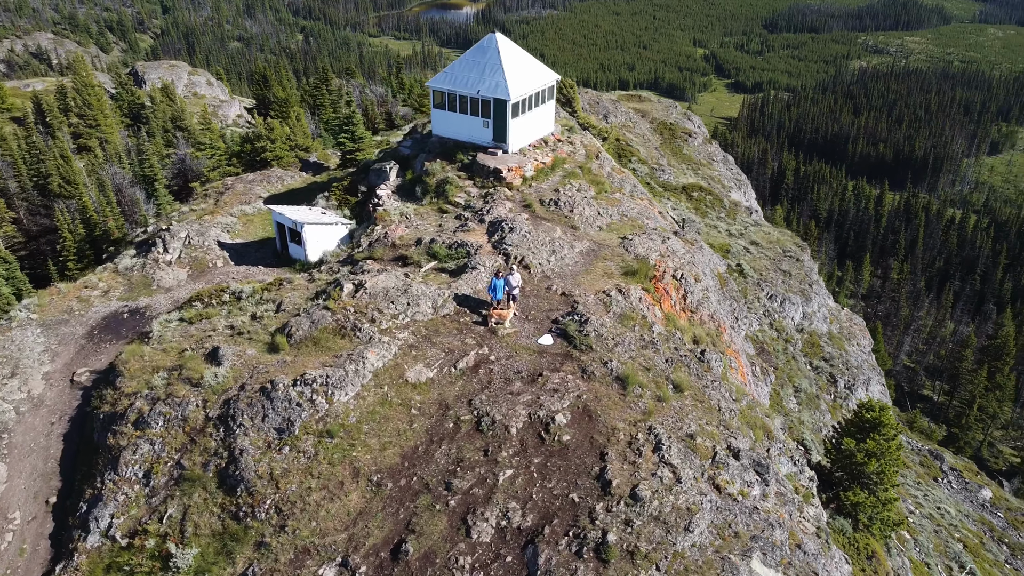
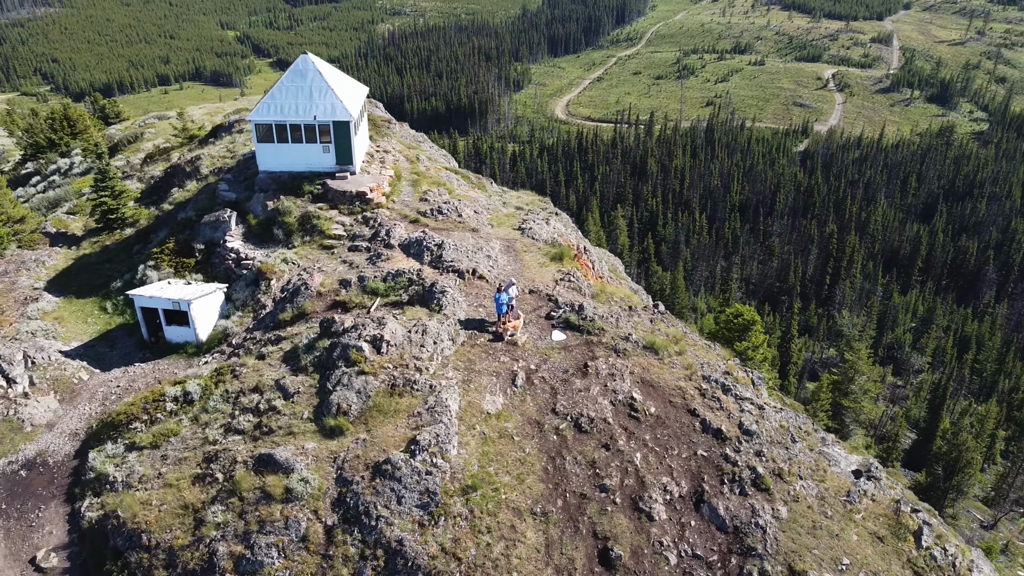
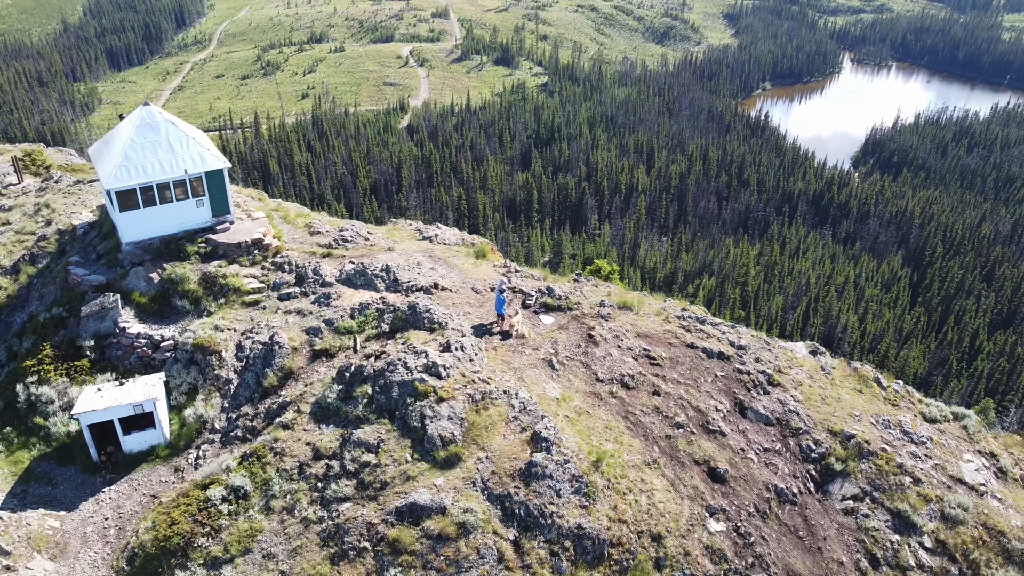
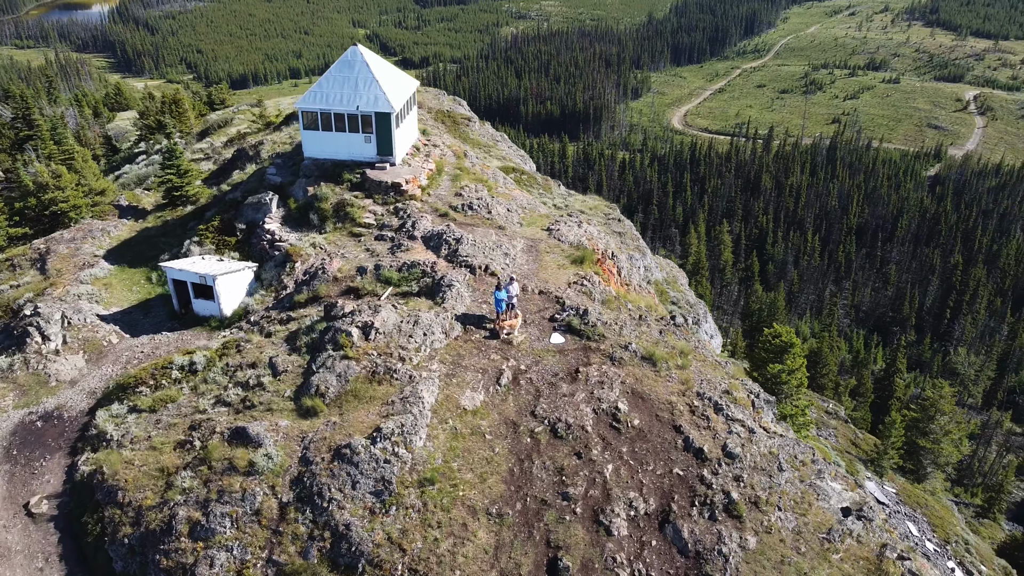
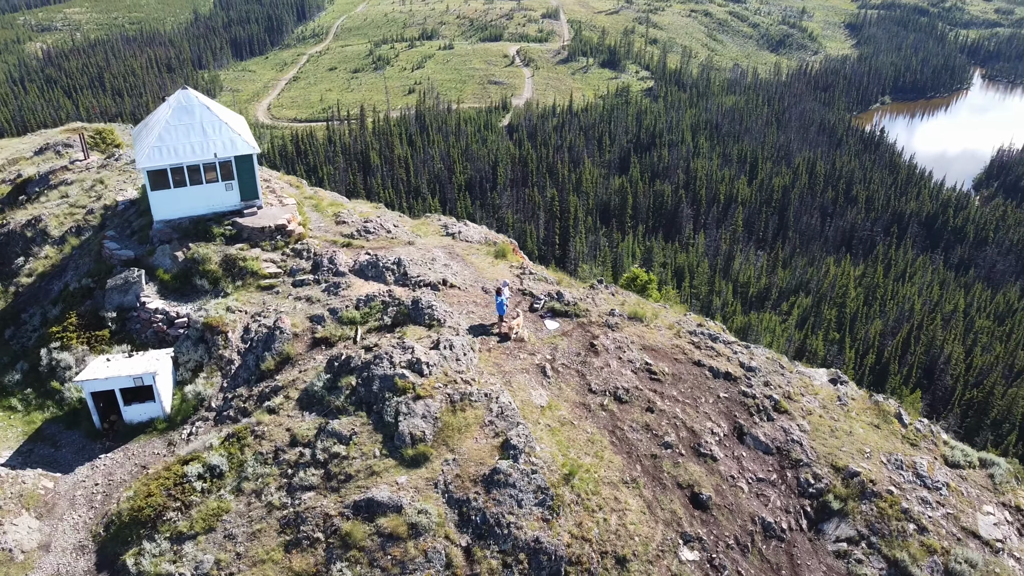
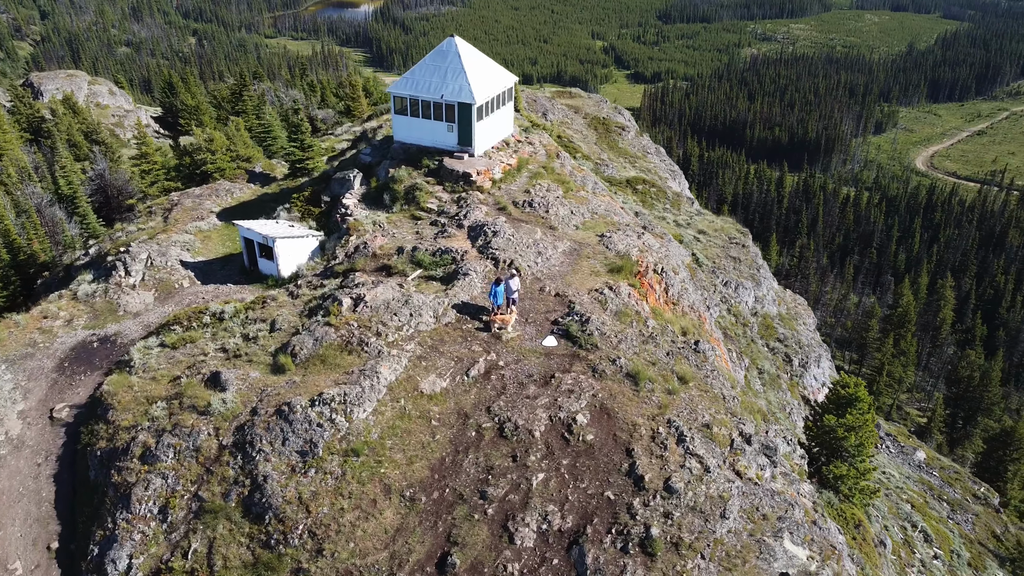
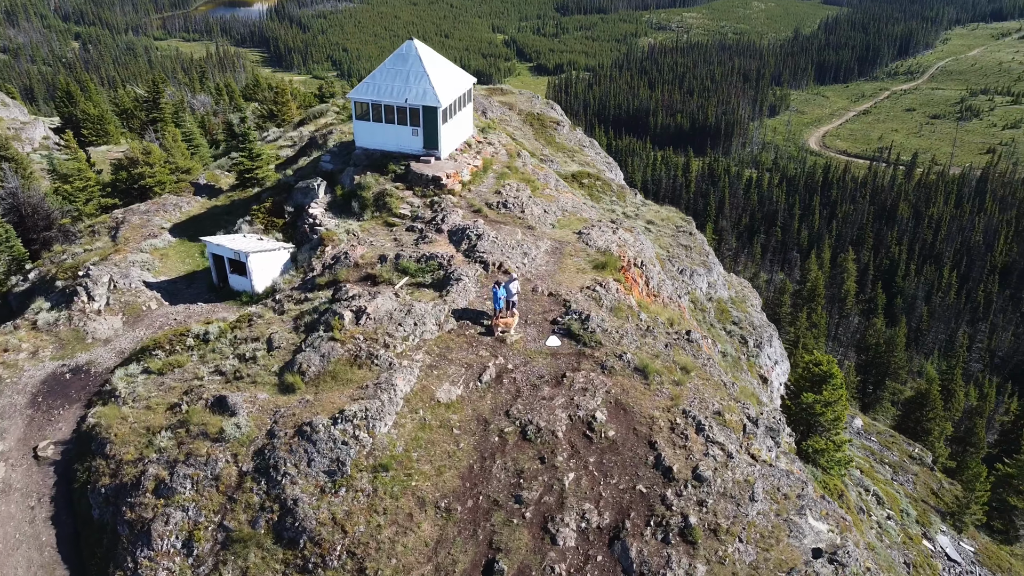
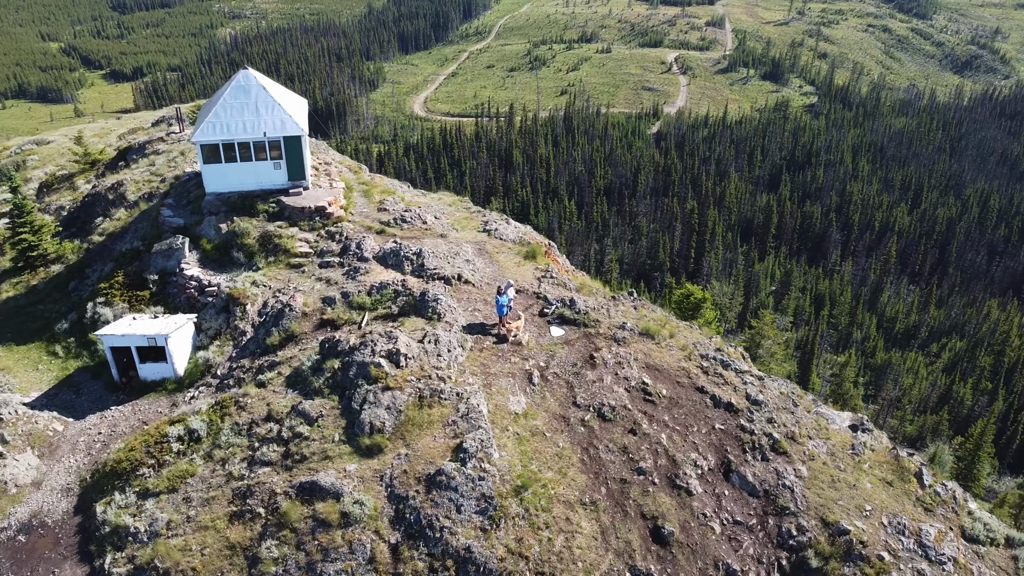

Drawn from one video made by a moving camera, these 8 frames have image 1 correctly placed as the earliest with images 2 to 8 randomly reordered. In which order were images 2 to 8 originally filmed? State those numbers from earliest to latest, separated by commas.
6, 7, 4, 2, 8, 5, 3
